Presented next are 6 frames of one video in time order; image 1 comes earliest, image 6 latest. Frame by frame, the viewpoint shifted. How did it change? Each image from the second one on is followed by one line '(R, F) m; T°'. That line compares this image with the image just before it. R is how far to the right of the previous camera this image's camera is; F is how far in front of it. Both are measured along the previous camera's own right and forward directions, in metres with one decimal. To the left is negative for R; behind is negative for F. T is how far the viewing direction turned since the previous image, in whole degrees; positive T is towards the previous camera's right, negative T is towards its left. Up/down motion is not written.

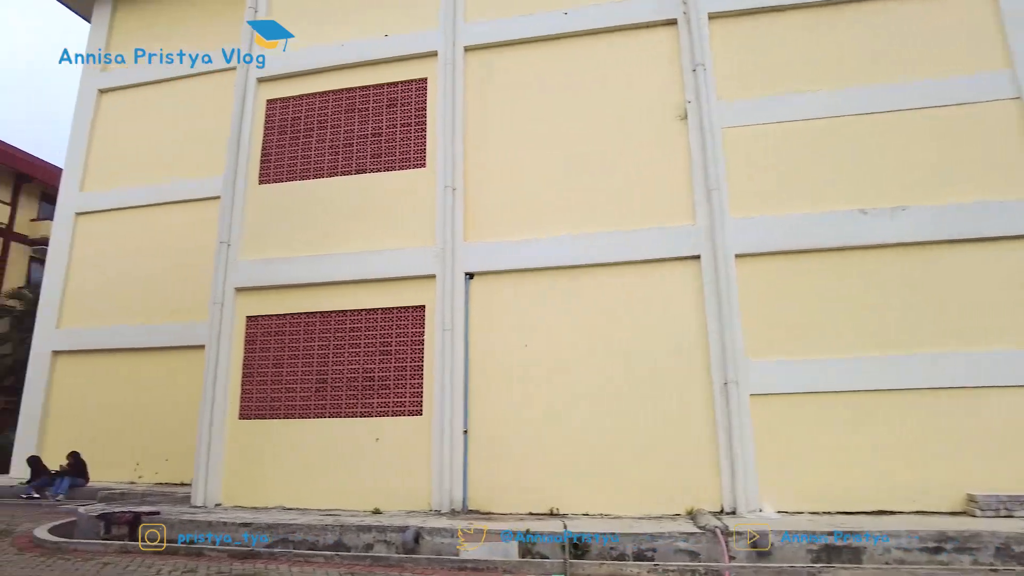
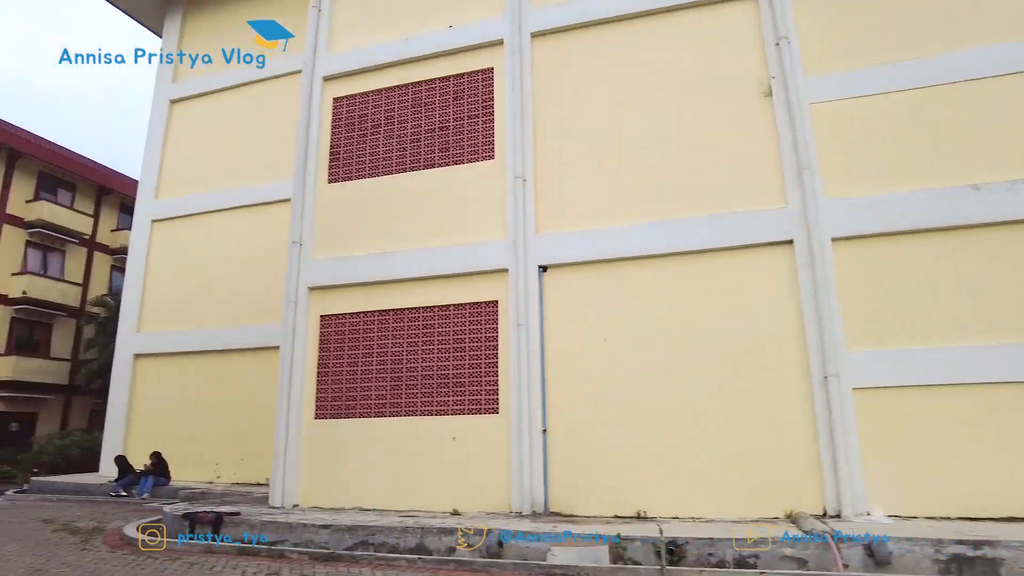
(-0.2, +0.3) m; -5°
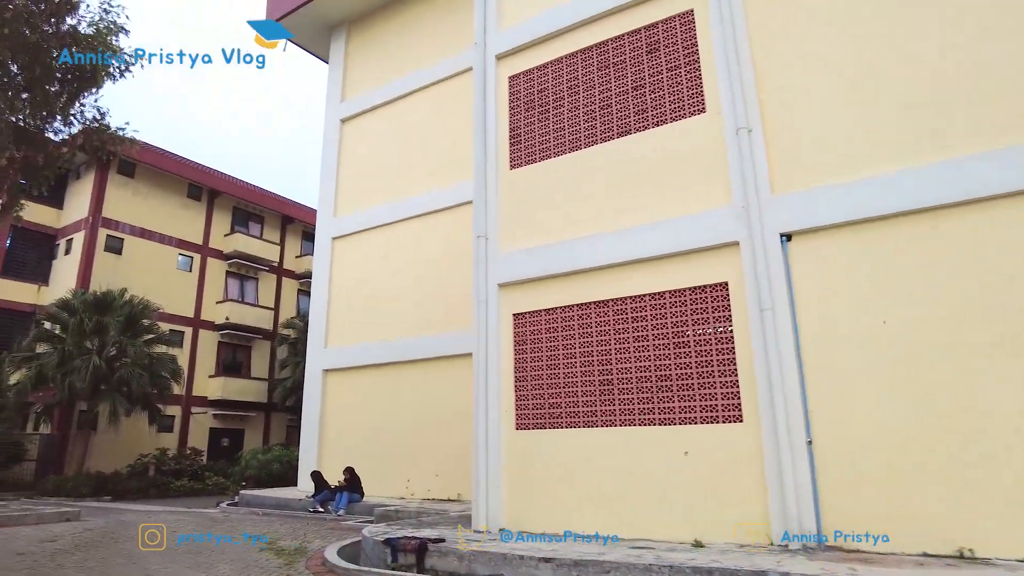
(-0.7, +1.2) m; -13°
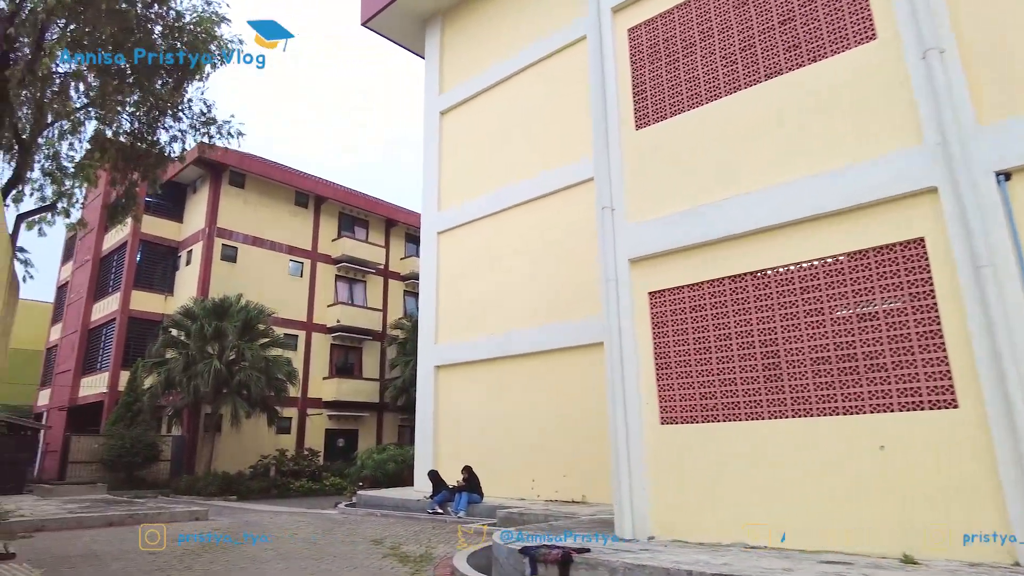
(-0.4, +0.8) m; -8°
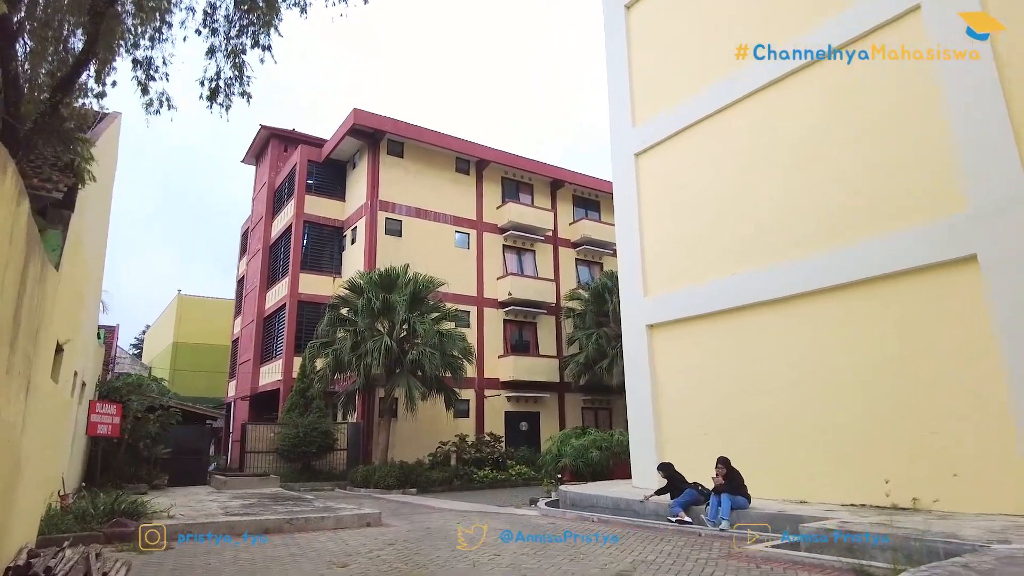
(-1.3, +3.2) m; -13°
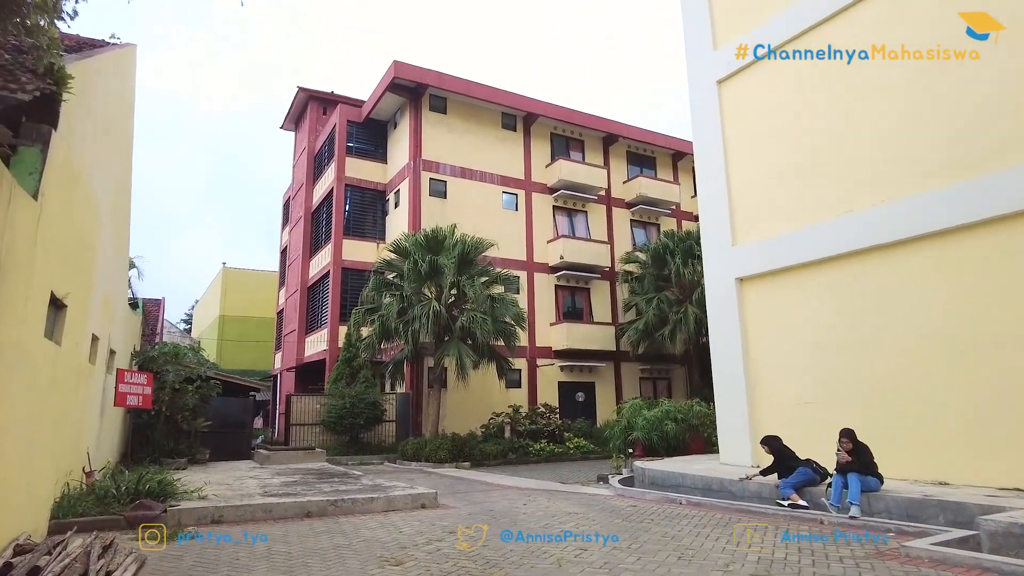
(-0.4, +1.3) m; -4°
